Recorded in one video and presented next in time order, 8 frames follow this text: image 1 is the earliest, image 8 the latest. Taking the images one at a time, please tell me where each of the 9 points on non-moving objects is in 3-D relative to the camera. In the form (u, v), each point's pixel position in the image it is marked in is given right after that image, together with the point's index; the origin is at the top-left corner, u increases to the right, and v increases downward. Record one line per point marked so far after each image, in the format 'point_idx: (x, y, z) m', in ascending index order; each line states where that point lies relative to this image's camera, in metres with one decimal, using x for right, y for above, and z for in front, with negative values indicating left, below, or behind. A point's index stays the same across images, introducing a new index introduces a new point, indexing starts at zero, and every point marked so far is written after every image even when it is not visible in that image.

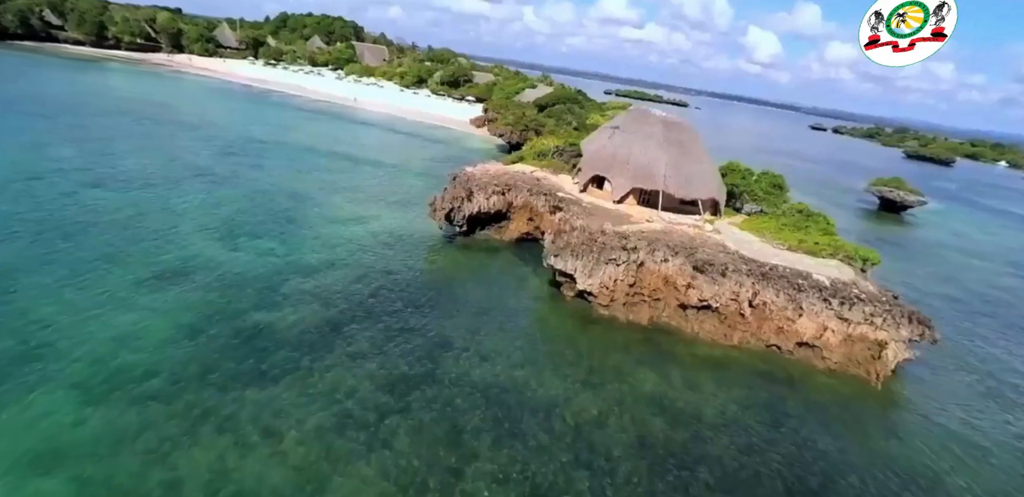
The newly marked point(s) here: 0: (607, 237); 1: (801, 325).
0: (+3.8, +0.5, +19.4) m
1: (+10.2, -2.7, +16.9) m
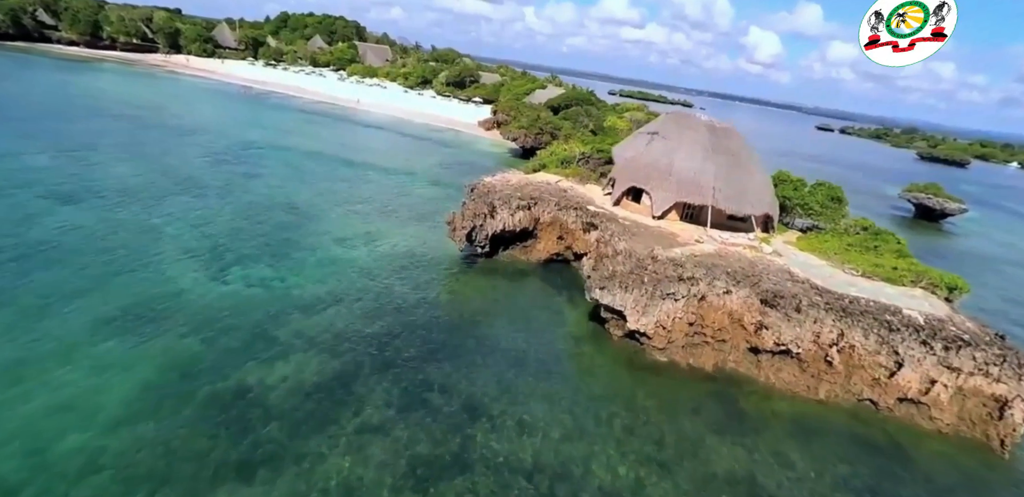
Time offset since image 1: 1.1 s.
0: (+5.1, -0.6, +16.5) m
1: (+11.4, -3.7, +14.0) m
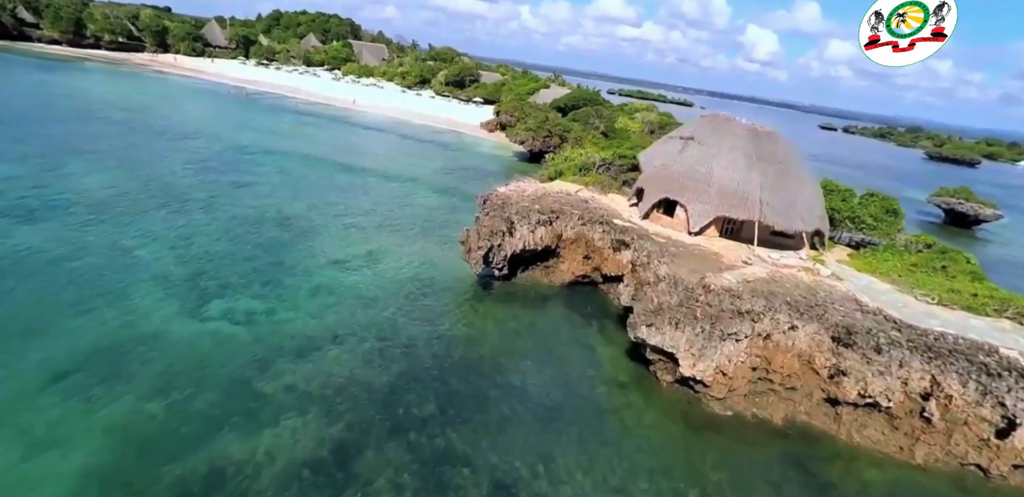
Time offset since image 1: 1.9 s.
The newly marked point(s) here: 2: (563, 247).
0: (+5.9, -1.4, +14.1) m
1: (+12.3, -4.6, +11.6) m
2: (+2.1, 0.0, +19.7) m
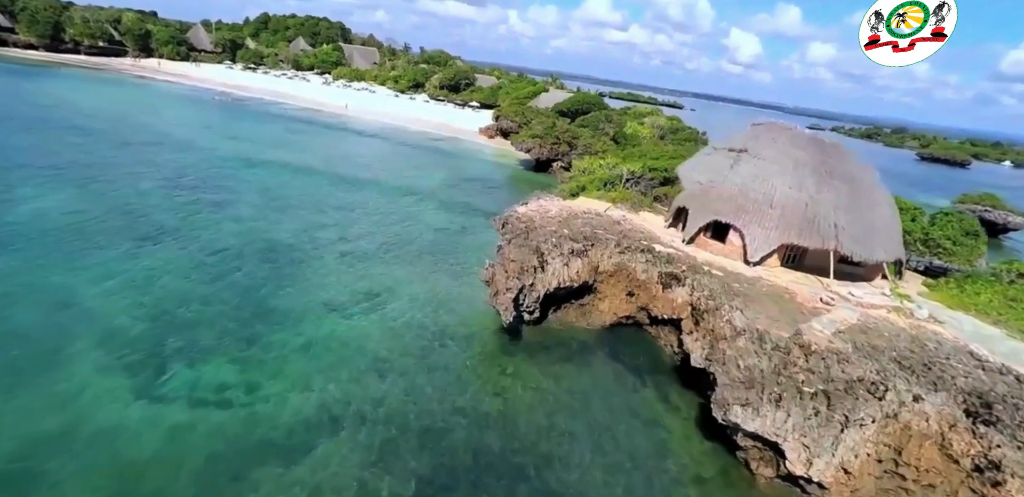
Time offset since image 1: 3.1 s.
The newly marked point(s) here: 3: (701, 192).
0: (+7.0, -2.6, +11.1) m
1: (+13.5, -5.7, +8.6) m
2: (+3.1, -1.2, +16.6) m
3: (+7.6, +2.3, +19.2) m
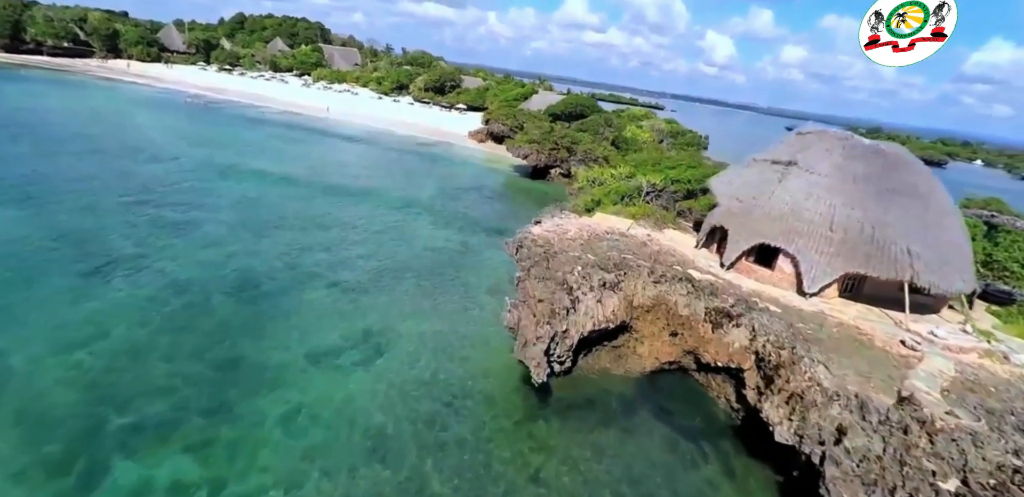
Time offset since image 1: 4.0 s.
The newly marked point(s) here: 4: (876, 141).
0: (+7.9, -3.5, +8.8) m
1: (+14.5, -6.5, +6.5) m
2: (+3.8, -2.2, +14.2) m
3: (+8.2, +1.4, +17.0) m
4: (+12.5, +3.6, +16.5) m
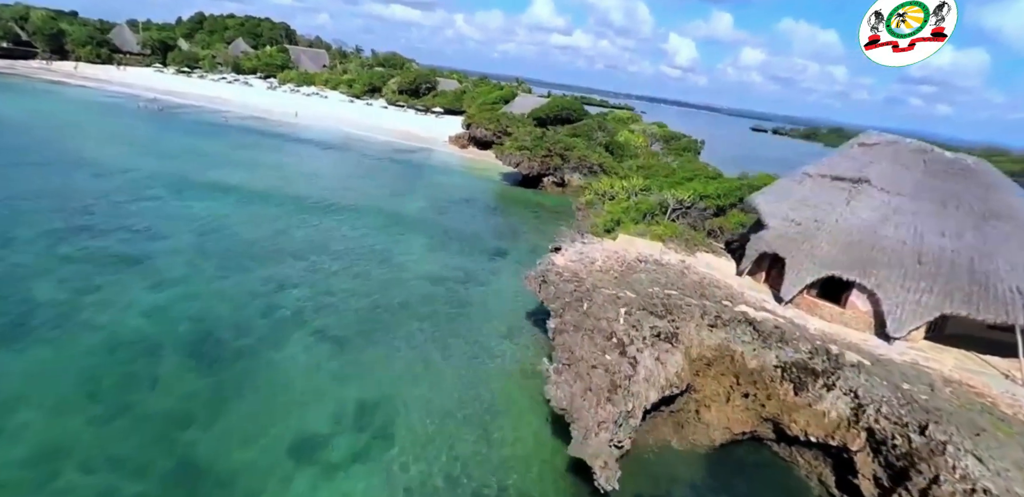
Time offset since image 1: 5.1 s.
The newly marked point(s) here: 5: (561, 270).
0: (+9.1, -4.5, +6.3) m
1: (+15.9, -7.3, +4.4) m
2: (+4.7, -3.3, +11.5) m
3: (+8.9, +0.4, +14.5) m
4: (+13.1, +2.8, +14.3) m
5: (+1.5, -0.7, +15.3) m
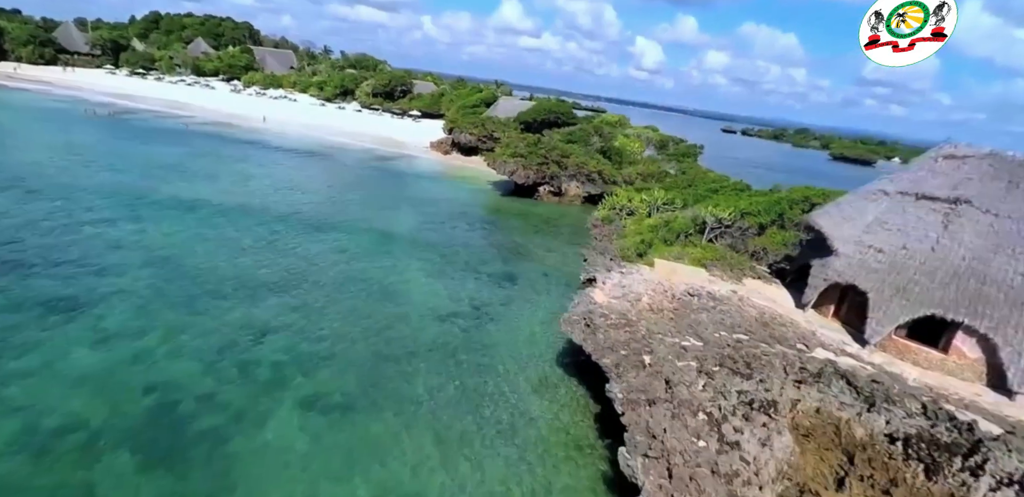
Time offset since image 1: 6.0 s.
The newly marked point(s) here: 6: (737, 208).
0: (+10.6, -5.3, +4.1) m
1: (+17.5, -8.0, +2.6) m
2: (+5.9, -4.2, +9.1) m
3: (+9.8, -0.5, +12.3) m
4: (+14.0, +2.0, +12.3) m
5: (+2.4, -1.7, +12.7) m
6: (+8.5, +1.6, +19.2) m
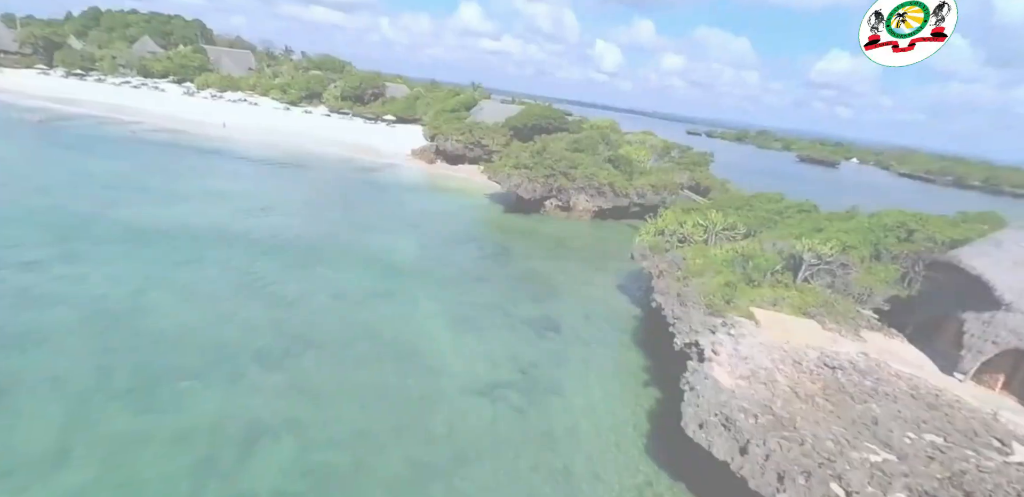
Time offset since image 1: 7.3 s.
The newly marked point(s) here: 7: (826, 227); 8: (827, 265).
0: (+13.2, -6.5, +1.2) m
1: (+20.3, -9.0, +0.2) m
2: (+8.2, -5.5, +5.8) m
3: (+11.8, -1.7, +9.4) m
4: (+15.9, +0.9, +9.7) m
5: (+4.4, -3.0, +9.3) m
6: (+10.0, +0.4, +16.1) m
7: (+10.2, +0.6, +16.4) m
8: (+9.7, -0.5, +15.3) m
